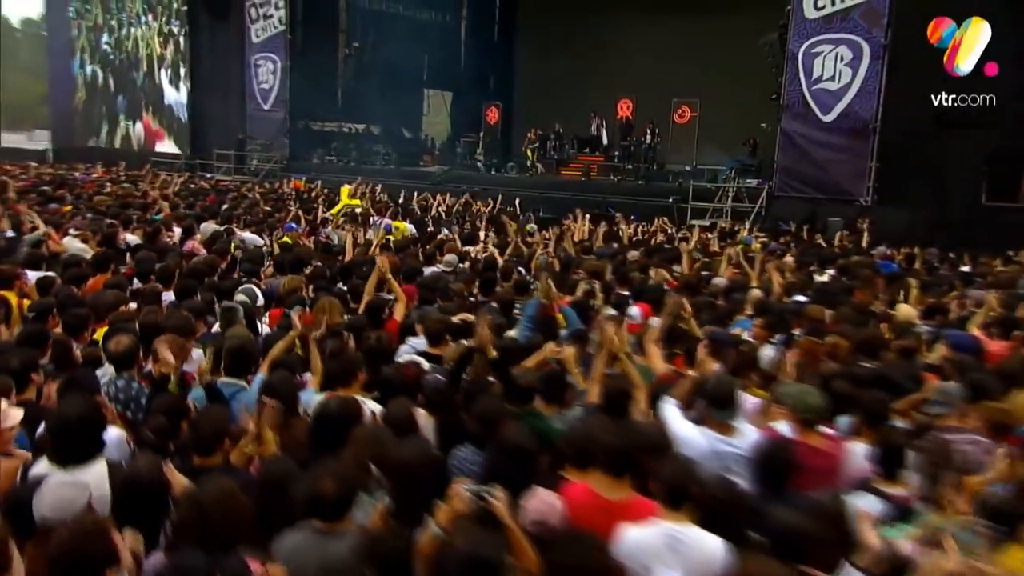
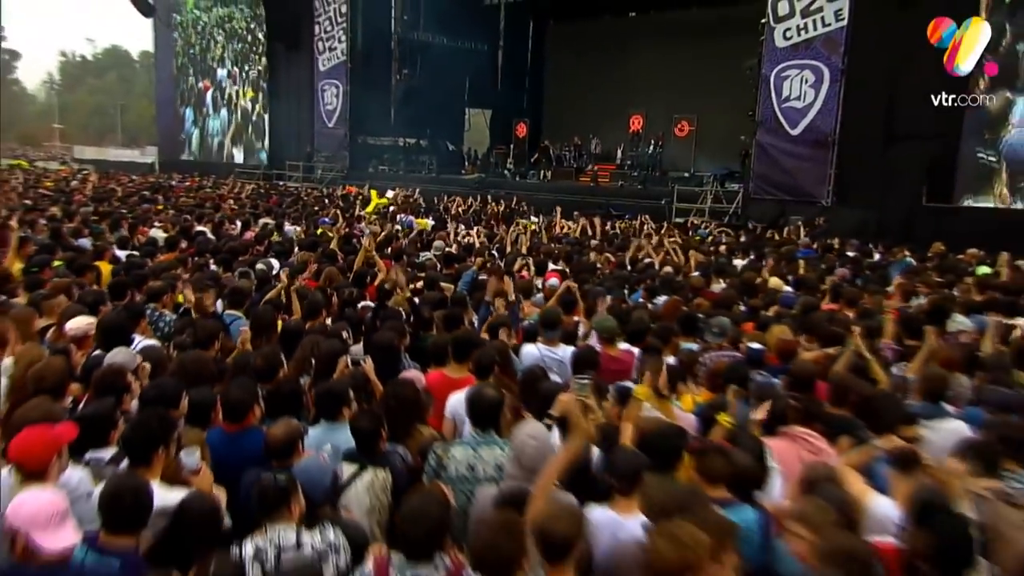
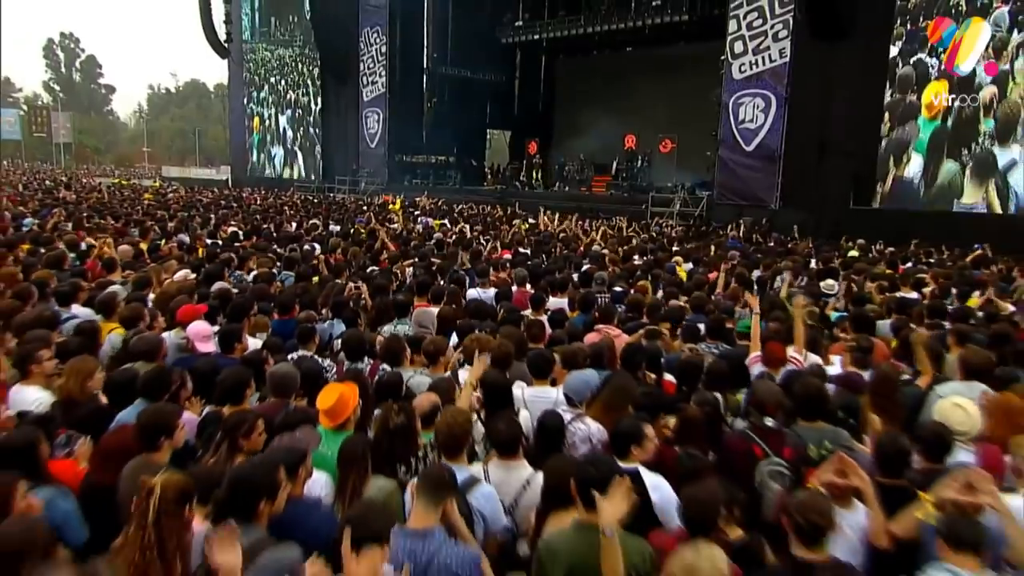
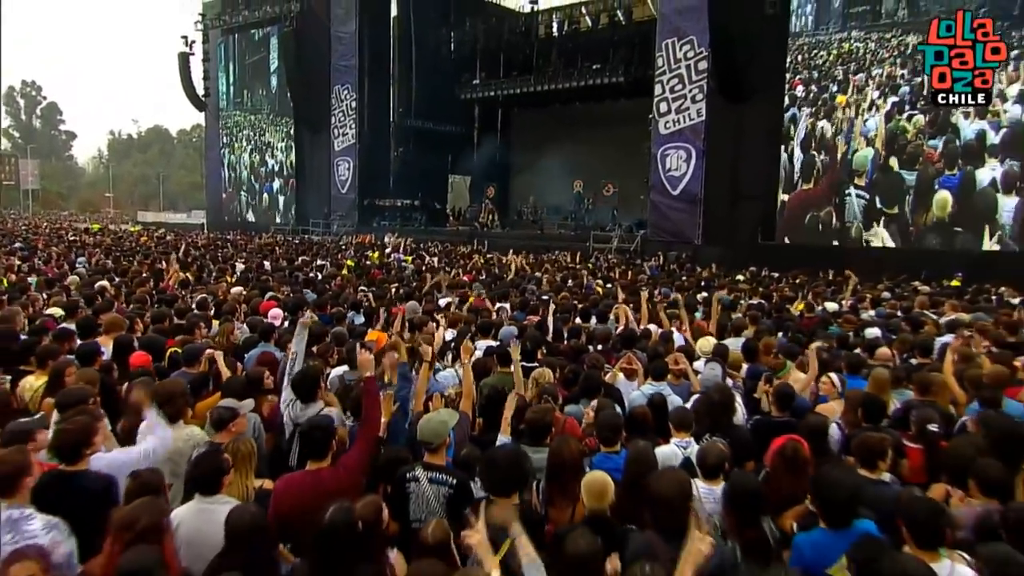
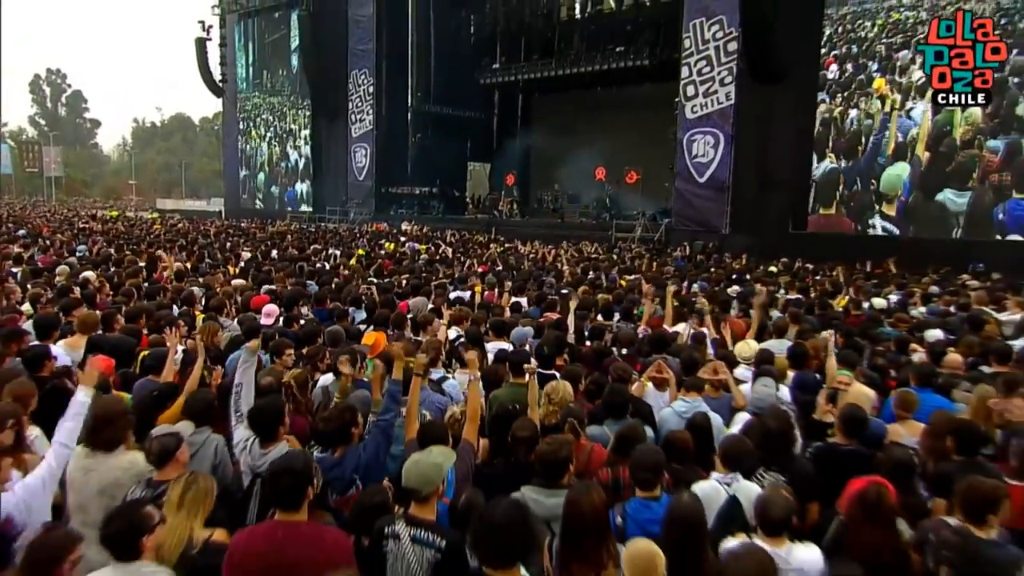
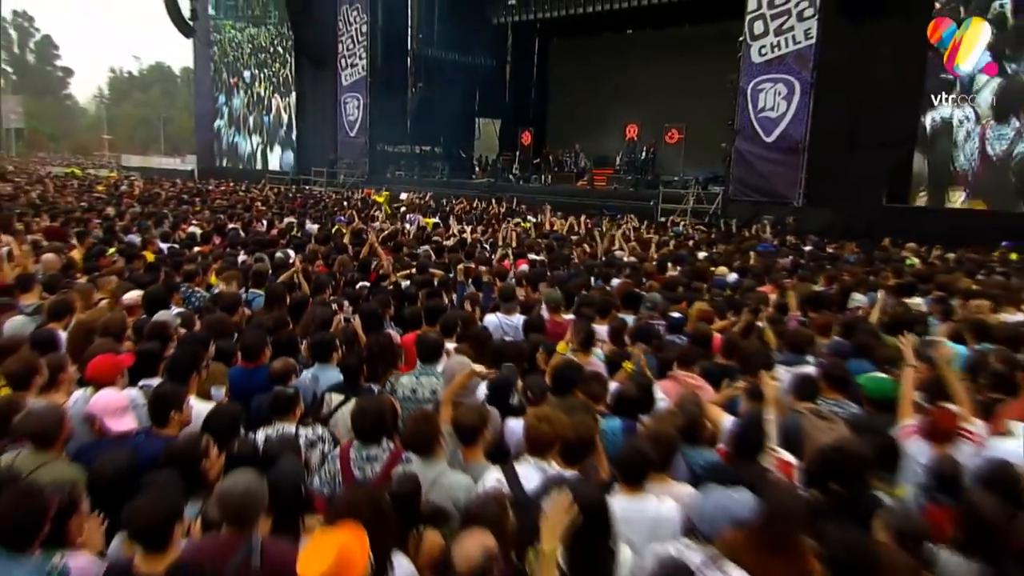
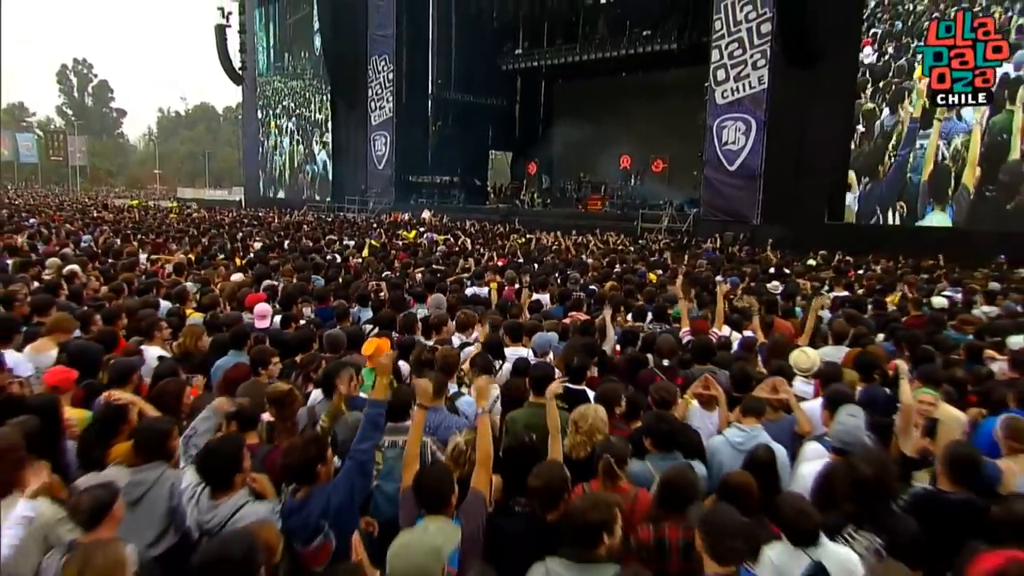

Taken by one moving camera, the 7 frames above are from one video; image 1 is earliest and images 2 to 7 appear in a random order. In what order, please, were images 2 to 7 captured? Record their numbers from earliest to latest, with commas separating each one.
2, 6, 3, 7, 5, 4
